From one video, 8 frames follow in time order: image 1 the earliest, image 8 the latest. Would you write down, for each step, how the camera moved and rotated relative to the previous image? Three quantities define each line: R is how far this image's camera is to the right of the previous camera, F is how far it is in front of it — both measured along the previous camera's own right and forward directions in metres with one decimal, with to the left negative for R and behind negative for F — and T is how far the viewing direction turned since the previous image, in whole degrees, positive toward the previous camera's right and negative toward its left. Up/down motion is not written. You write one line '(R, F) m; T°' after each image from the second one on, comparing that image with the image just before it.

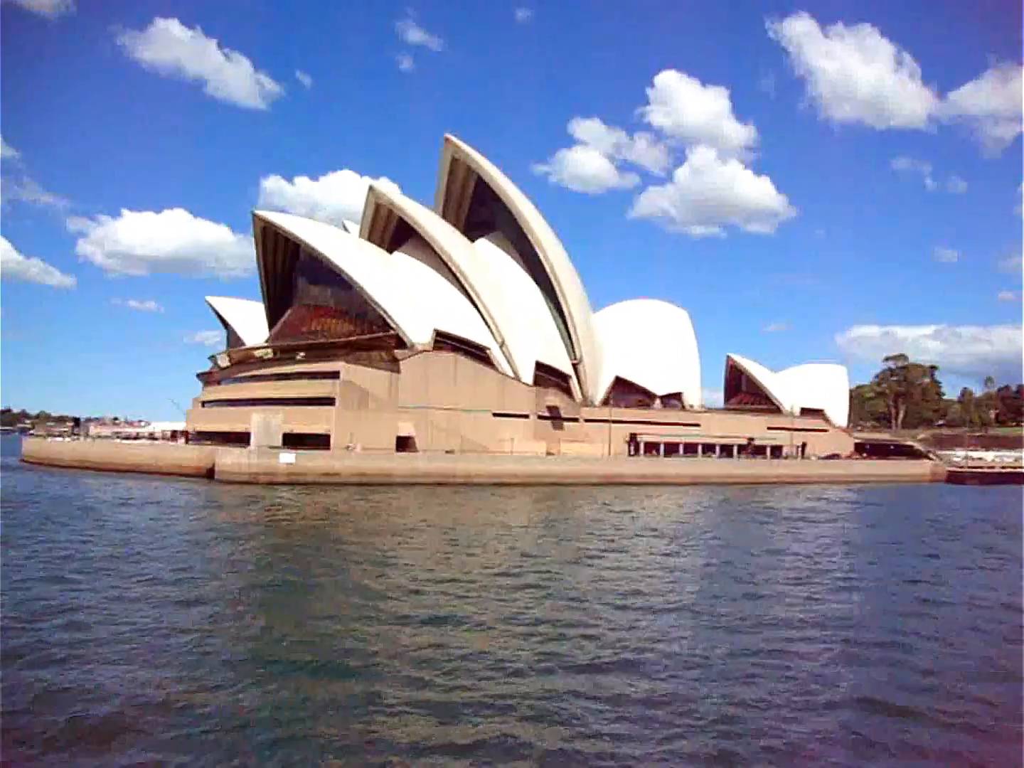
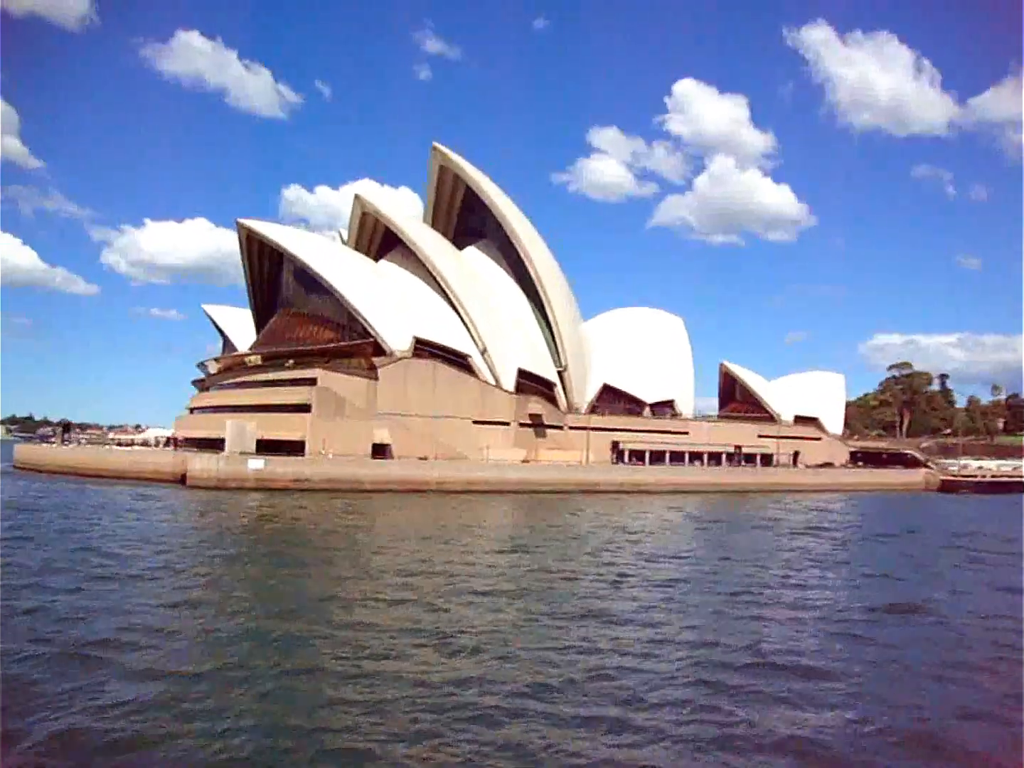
(+0.9, 0.0) m; -1°
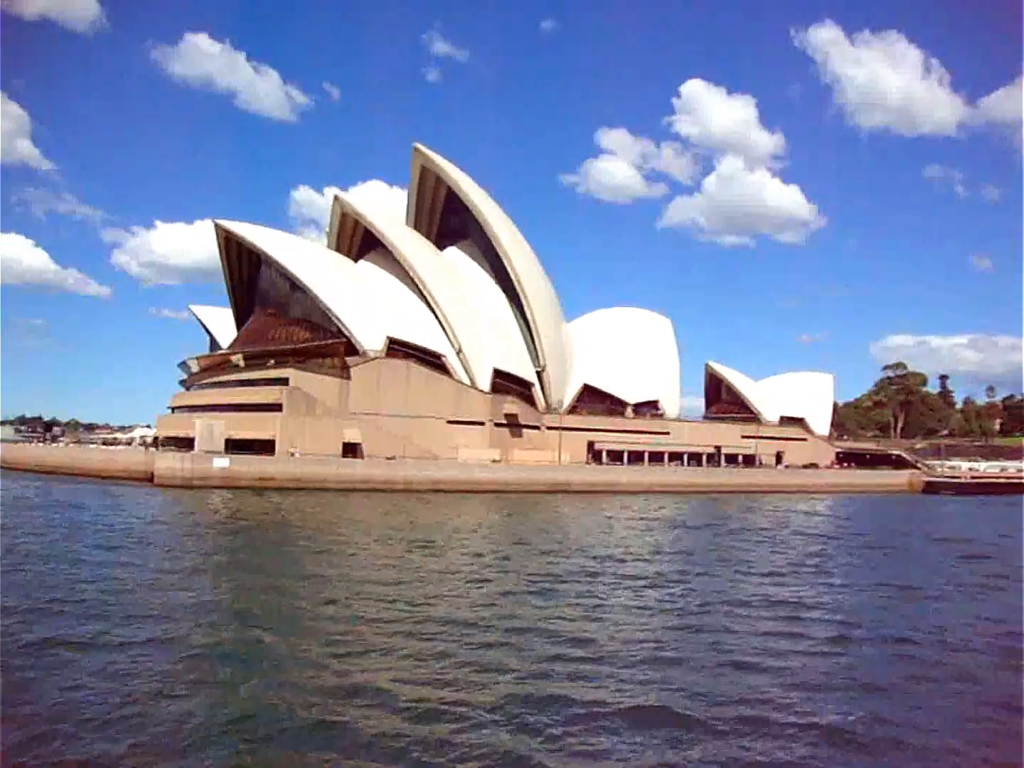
(+0.8, -0.1) m; -1°
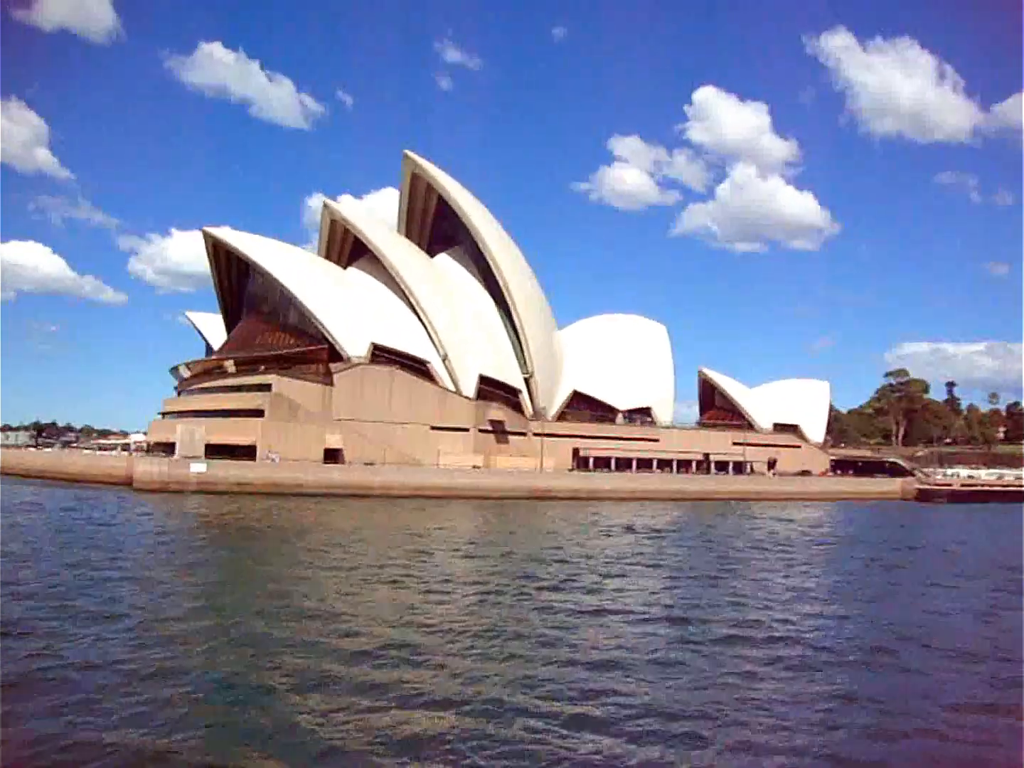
(+0.7, 0.0) m; -1°
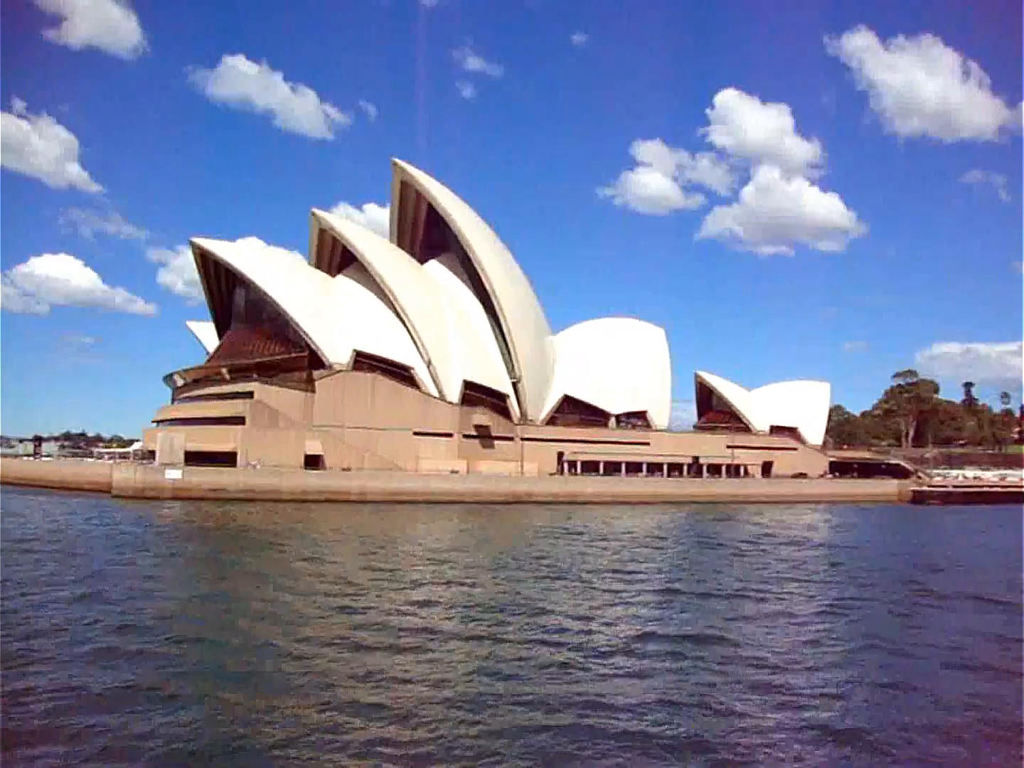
(+1.0, -0.1) m; -2°
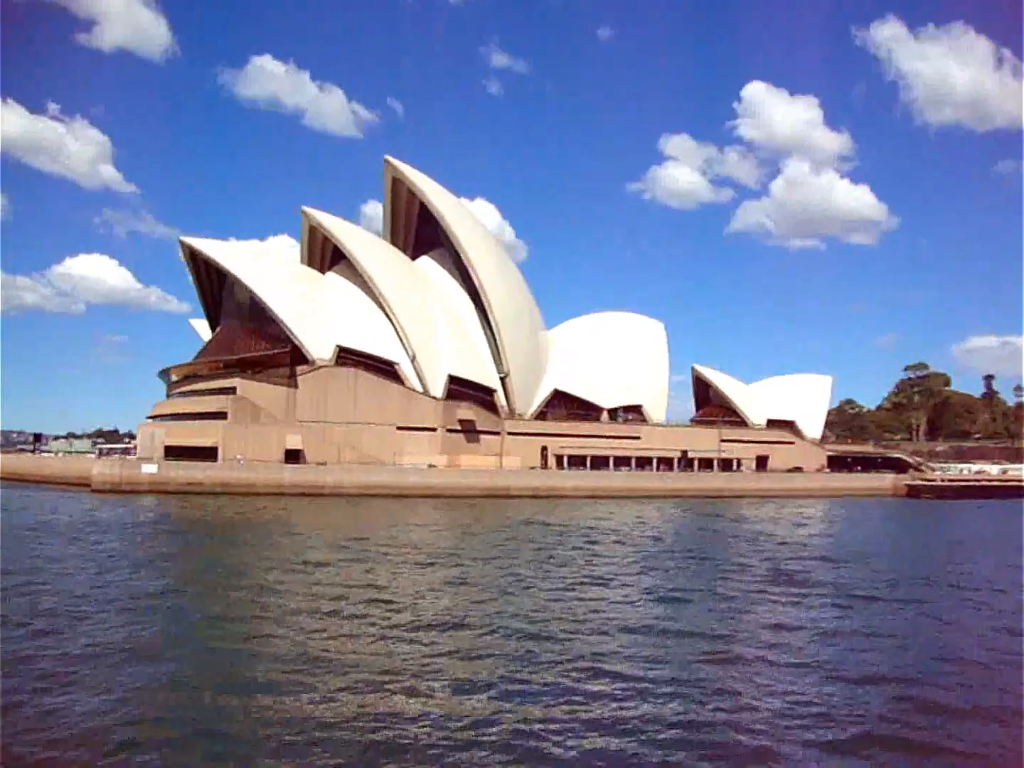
(+1.1, -0.1) m; -2°
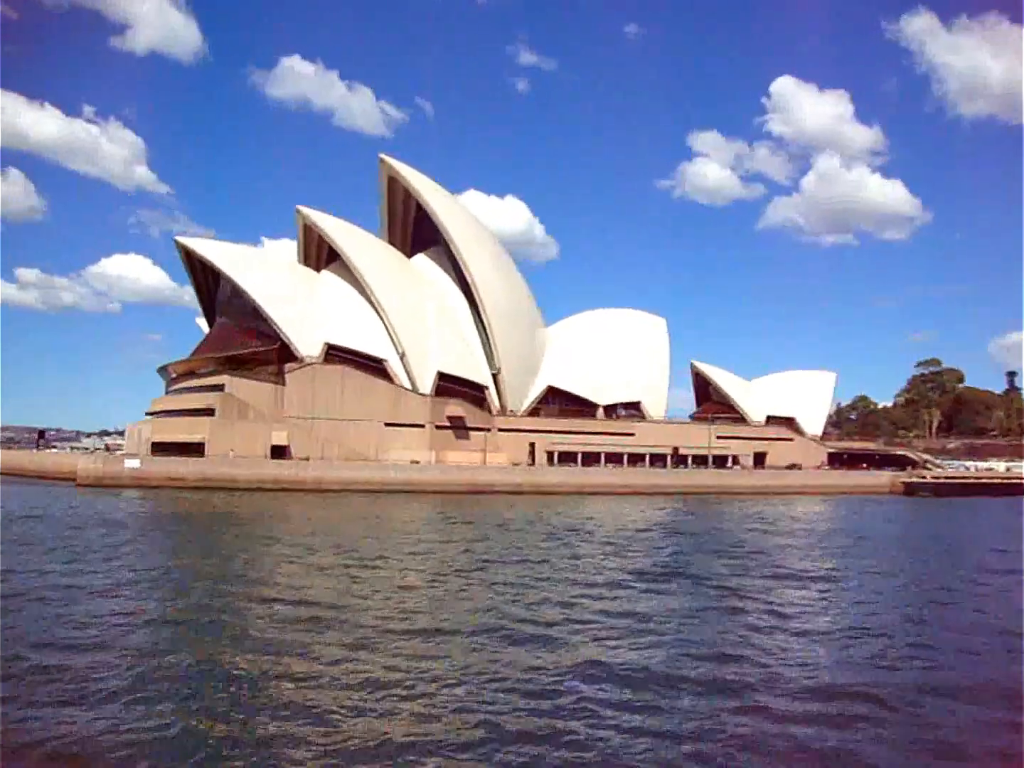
(+1.0, -0.1) m; -2°
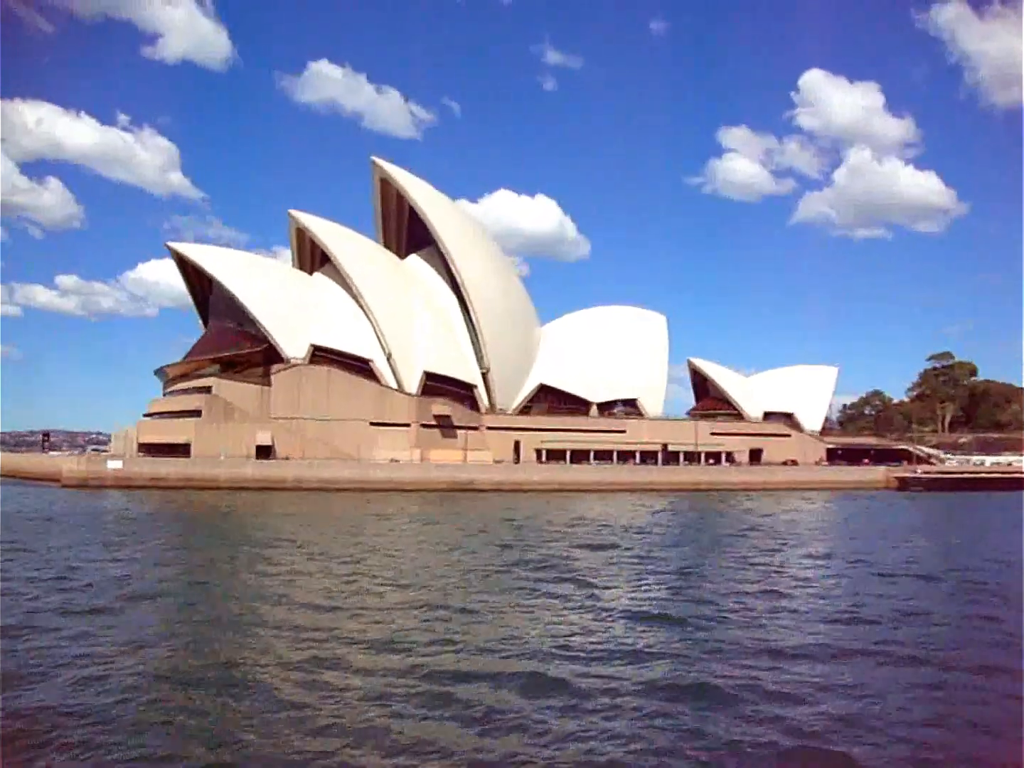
(+1.2, -0.2) m; -2°
